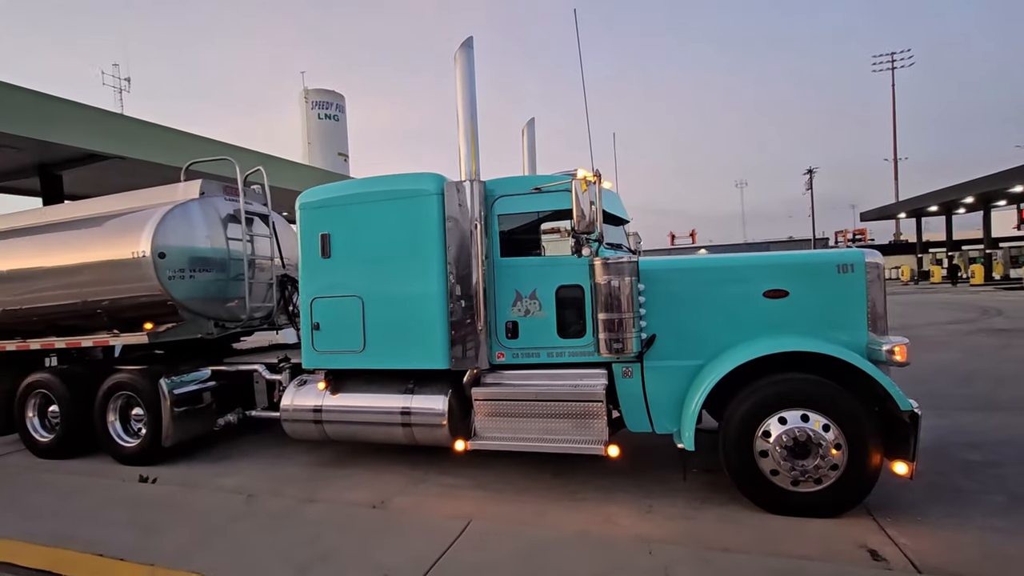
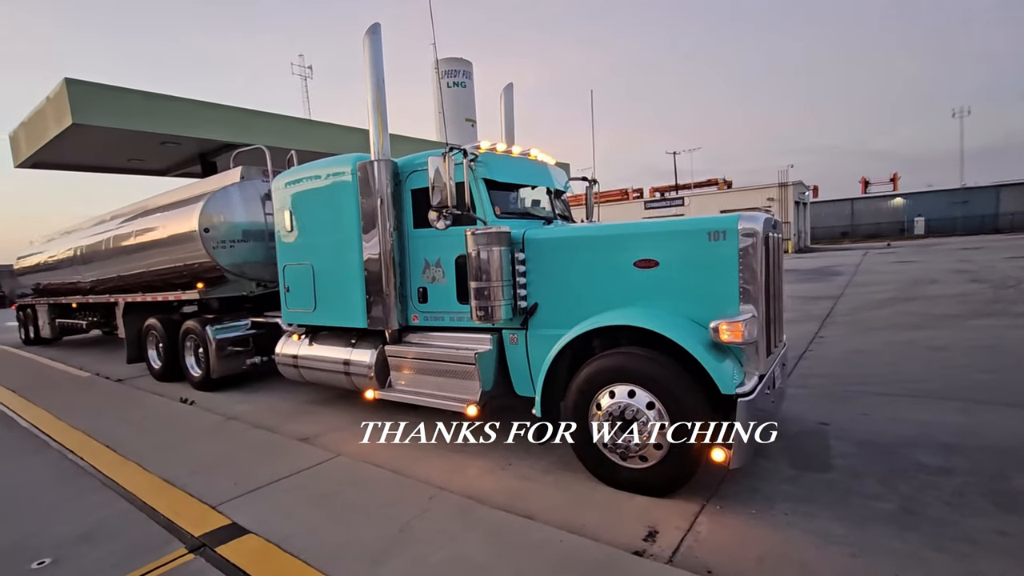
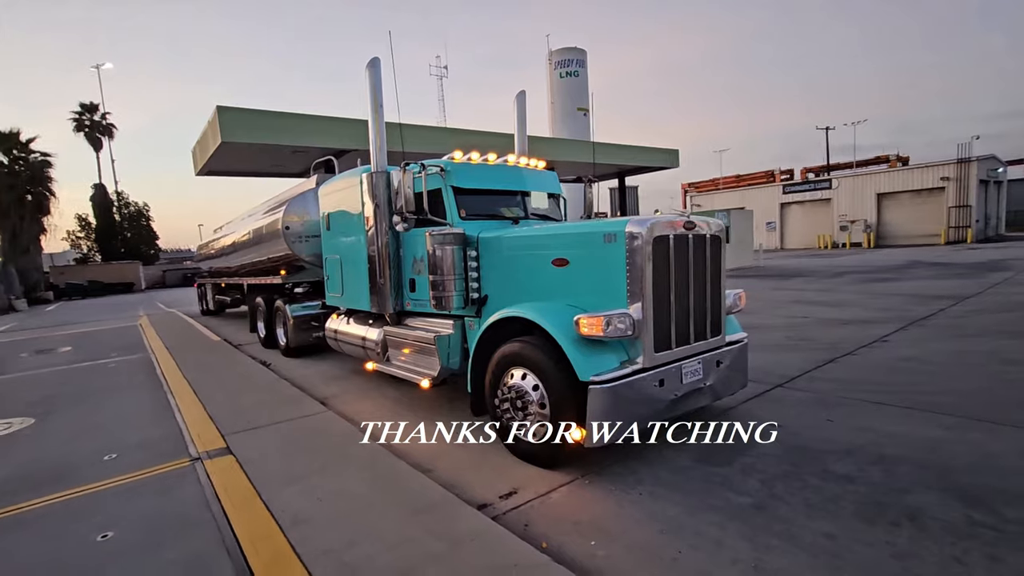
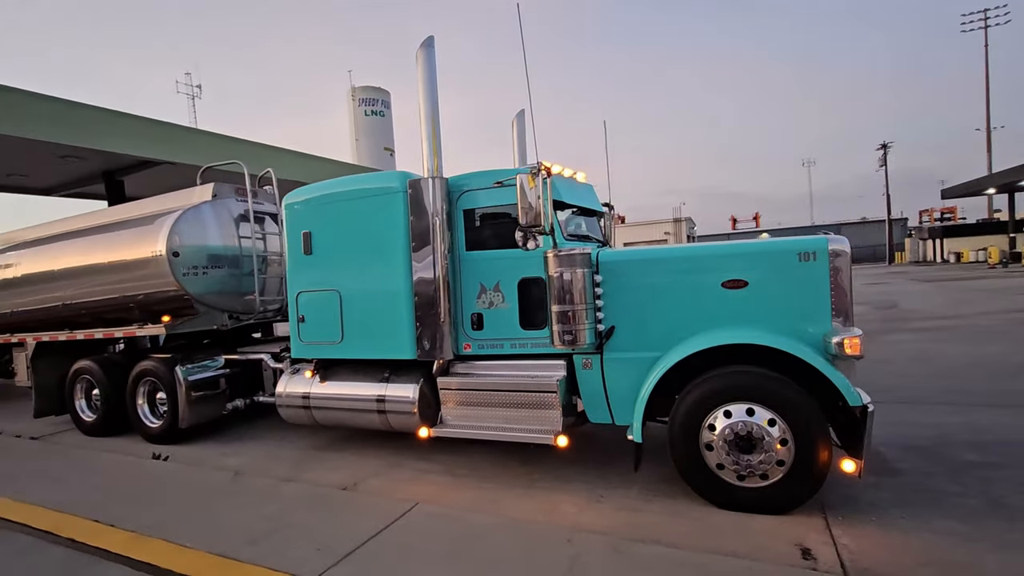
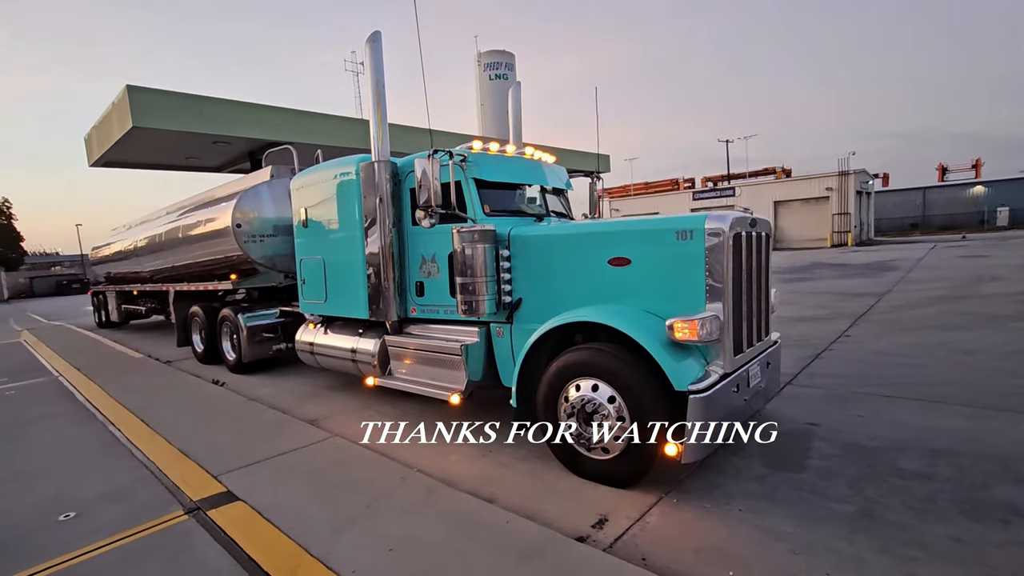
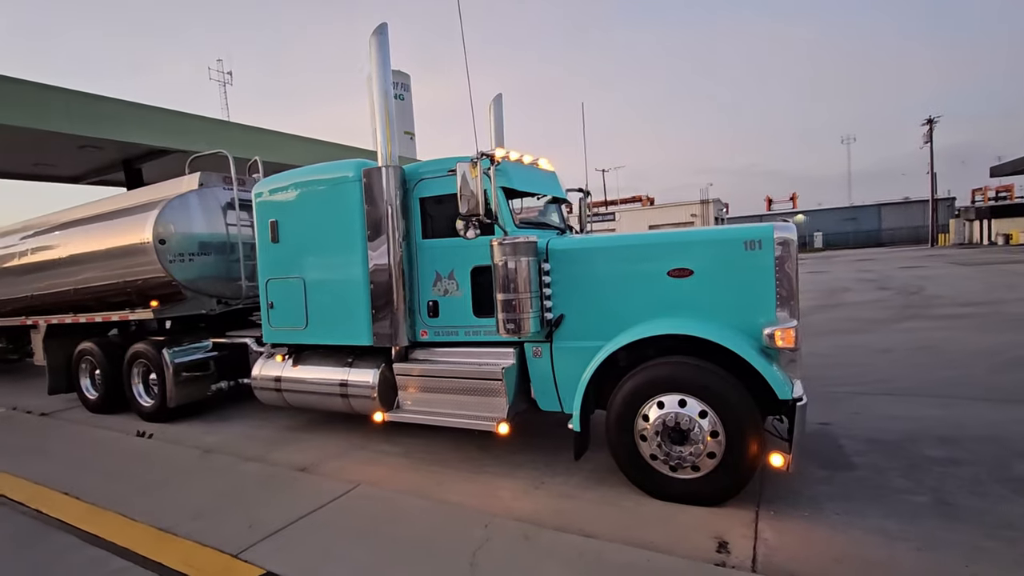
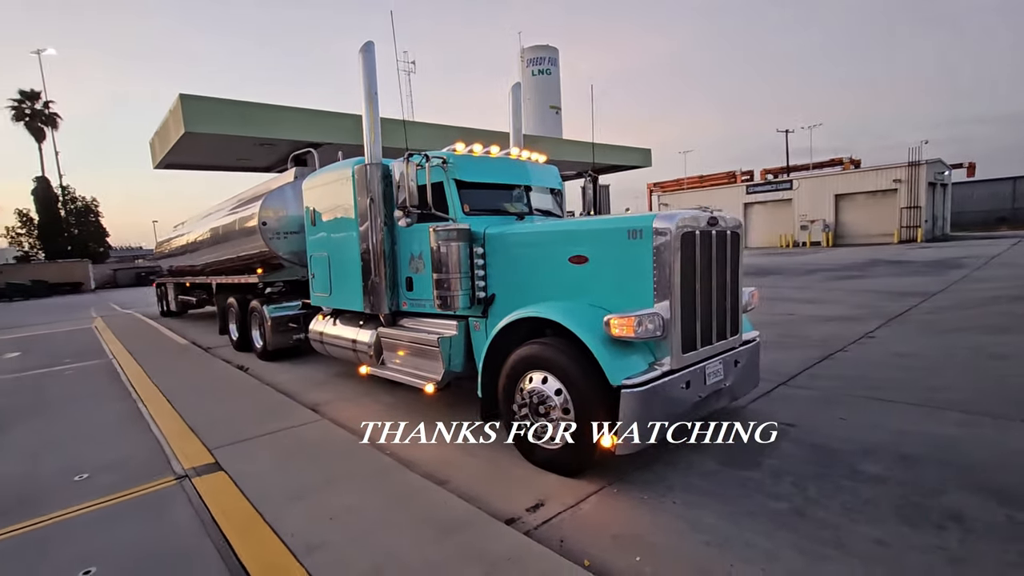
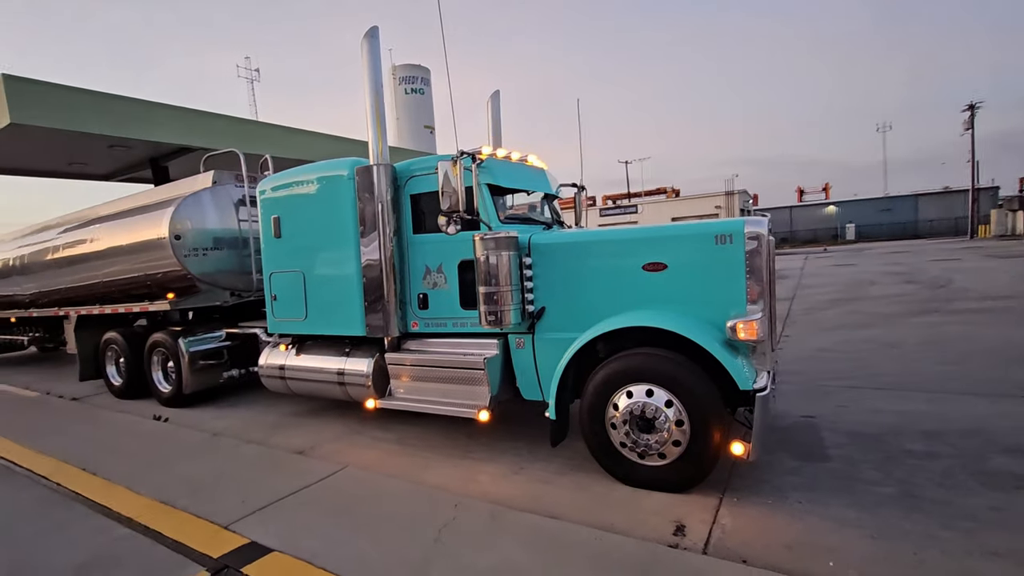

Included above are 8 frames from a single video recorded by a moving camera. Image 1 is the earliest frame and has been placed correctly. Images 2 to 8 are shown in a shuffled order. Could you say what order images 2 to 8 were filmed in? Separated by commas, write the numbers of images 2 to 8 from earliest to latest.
4, 6, 8, 2, 5, 7, 3
